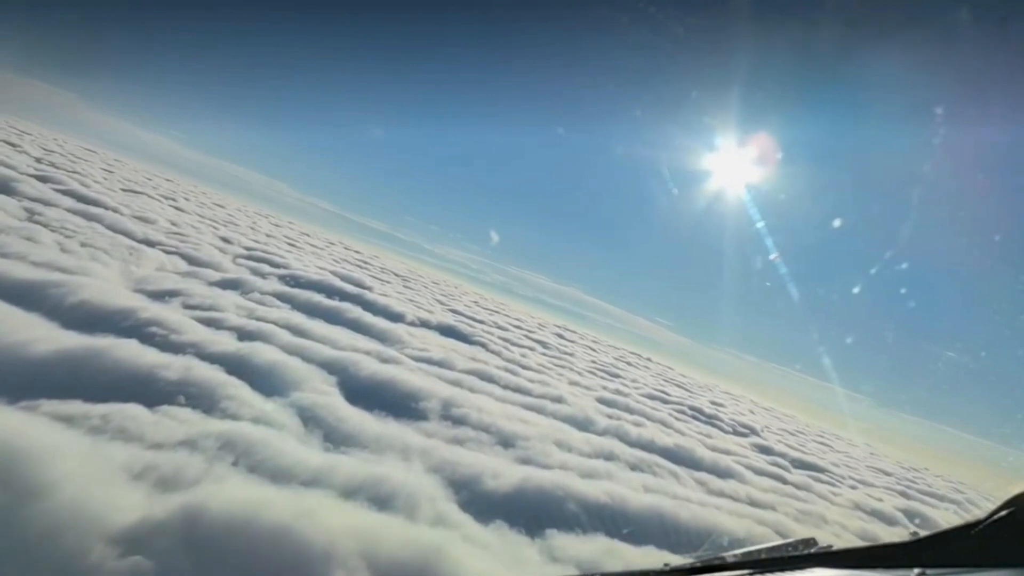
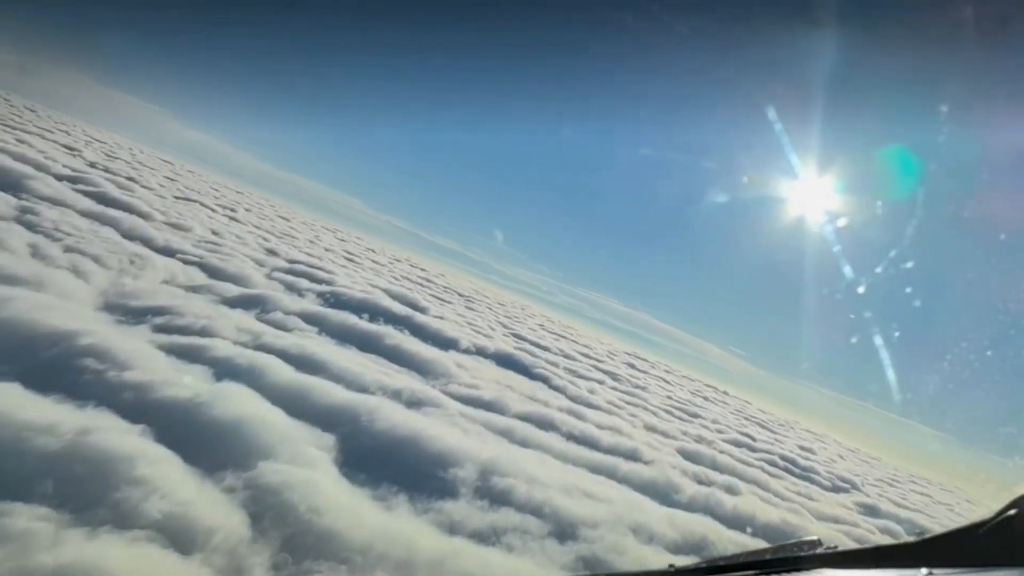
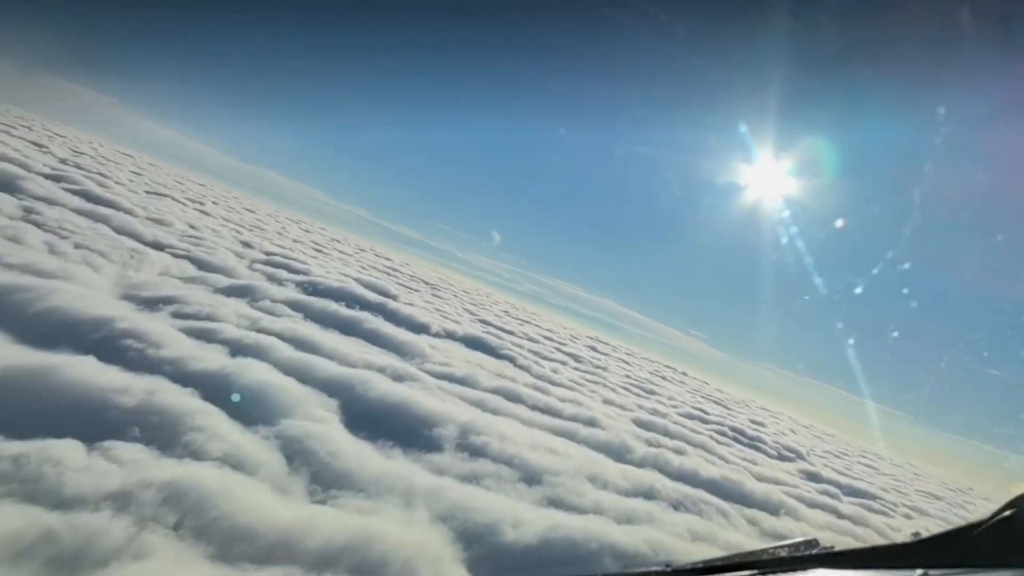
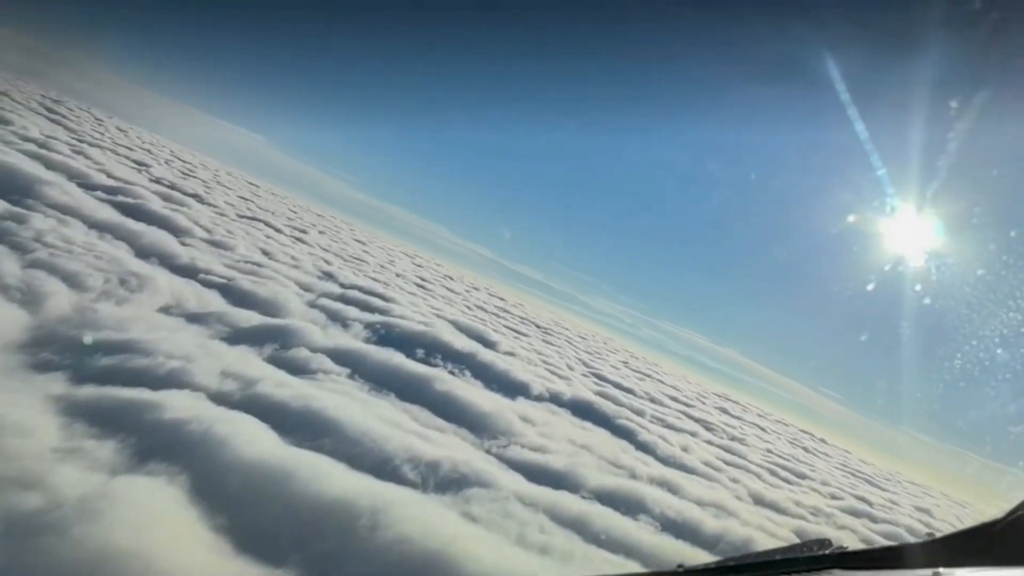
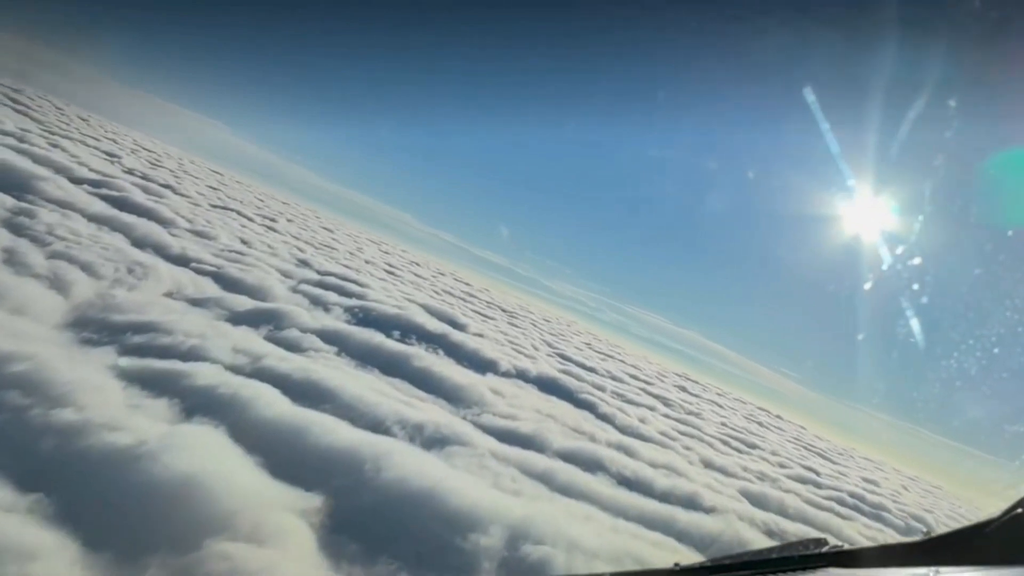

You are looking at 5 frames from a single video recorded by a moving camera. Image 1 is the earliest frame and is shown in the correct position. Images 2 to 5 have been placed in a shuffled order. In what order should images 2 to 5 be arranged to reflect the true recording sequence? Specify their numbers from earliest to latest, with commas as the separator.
3, 2, 5, 4
